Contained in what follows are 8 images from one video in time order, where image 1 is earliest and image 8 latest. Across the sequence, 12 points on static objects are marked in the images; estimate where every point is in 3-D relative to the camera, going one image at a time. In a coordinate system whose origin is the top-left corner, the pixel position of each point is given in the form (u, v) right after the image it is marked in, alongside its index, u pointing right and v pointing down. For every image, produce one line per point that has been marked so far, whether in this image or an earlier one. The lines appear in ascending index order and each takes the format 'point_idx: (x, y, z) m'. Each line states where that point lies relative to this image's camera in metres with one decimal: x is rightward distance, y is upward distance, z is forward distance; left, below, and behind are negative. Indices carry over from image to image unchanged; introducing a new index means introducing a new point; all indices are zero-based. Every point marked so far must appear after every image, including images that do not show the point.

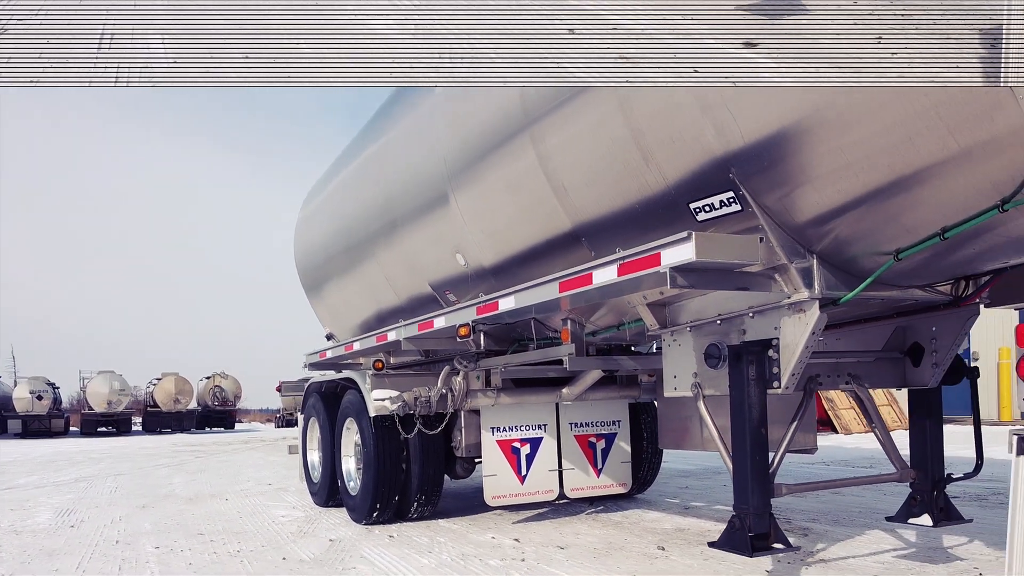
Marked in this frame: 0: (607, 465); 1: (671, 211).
0: (+0.7, -1.3, +6.7) m
1: (+0.7, +0.4, +3.9) m
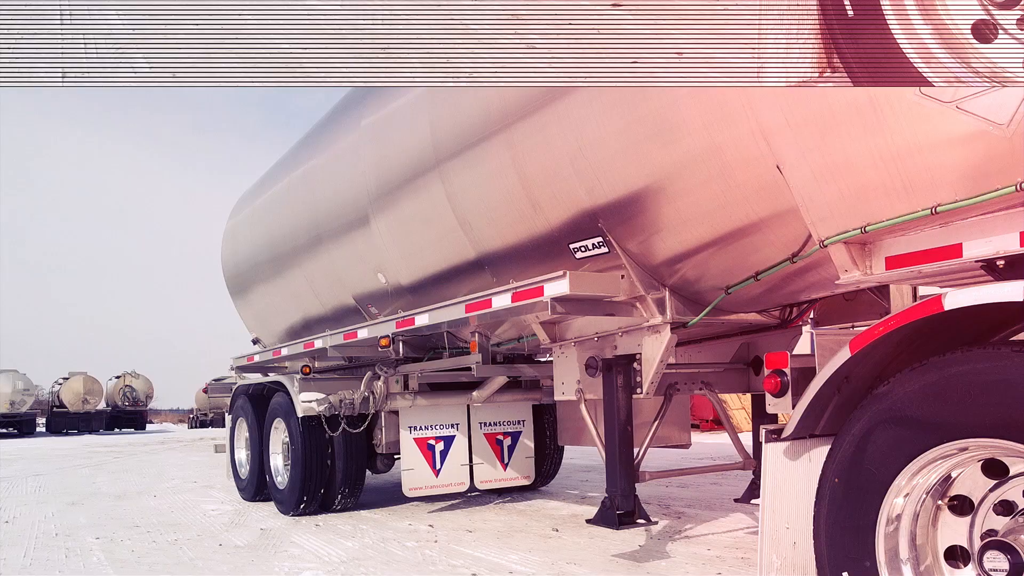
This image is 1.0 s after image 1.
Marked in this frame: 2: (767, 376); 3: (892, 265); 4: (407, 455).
0: (0.0, -1.4, +7.5) m
1: (+0.2, +0.2, +4.7) m
2: (+0.8, -0.3, +3.0) m
3: (+1.3, +0.1, +3.0) m
4: (-0.8, -1.3, +7.1) m
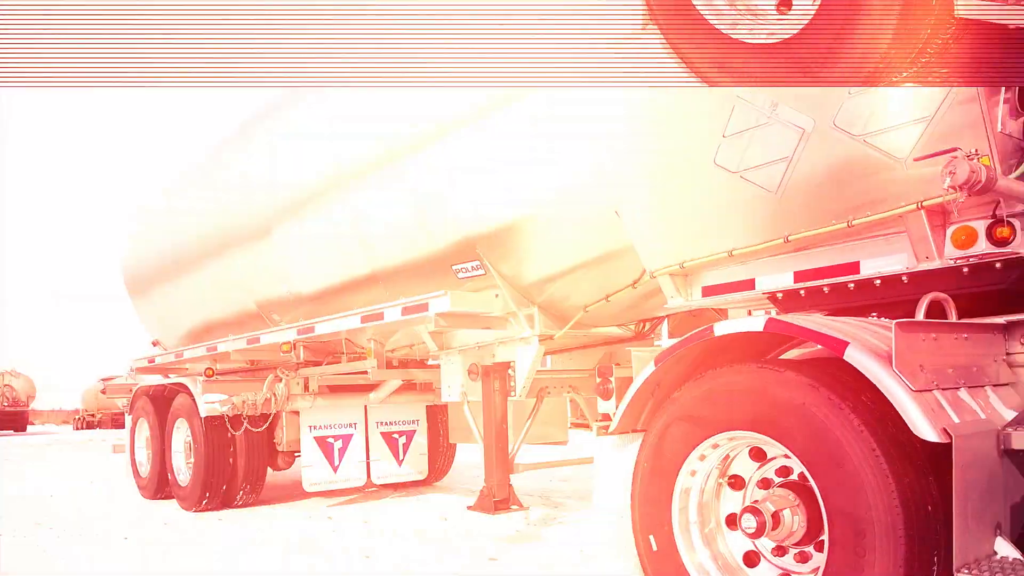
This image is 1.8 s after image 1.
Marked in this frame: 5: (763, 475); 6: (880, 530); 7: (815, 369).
0: (-0.9, -1.5, +8.1) m
1: (-0.4, +0.2, +5.4) m
2: (+0.3, -0.4, +3.8) m
3: (+0.8, 0.0, +3.7) m
4: (-1.7, -1.4, +7.6) m
5: (+0.8, -0.6, +2.9) m
6: (+1.0, -0.6, +2.4) m
7: (+0.9, -0.3, +2.7) m
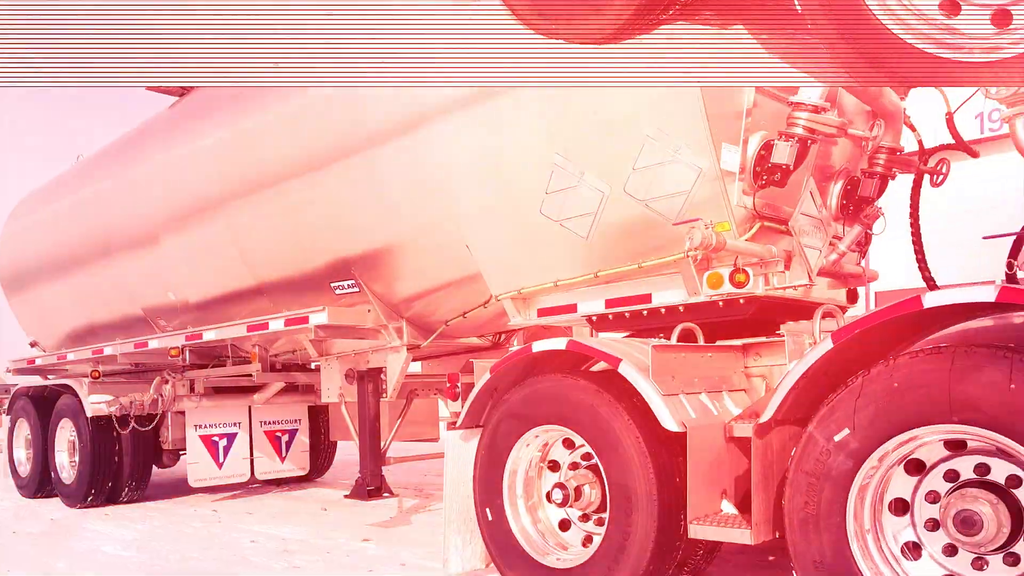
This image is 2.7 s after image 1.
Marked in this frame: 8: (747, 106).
0: (-2.2, -1.6, +8.7) m
1: (-1.3, +0.1, +6.1) m
2: (-0.3, -0.5, +4.6) m
3: (+0.1, -0.1, +4.6) m
4: (-2.9, -1.5, +8.2) m
5: (+0.3, -0.7, +3.8) m
6: (+0.5, -0.8, +3.3) m
7: (+0.4, -0.4, +3.6) m
8: (+0.9, +0.8, +3.7) m
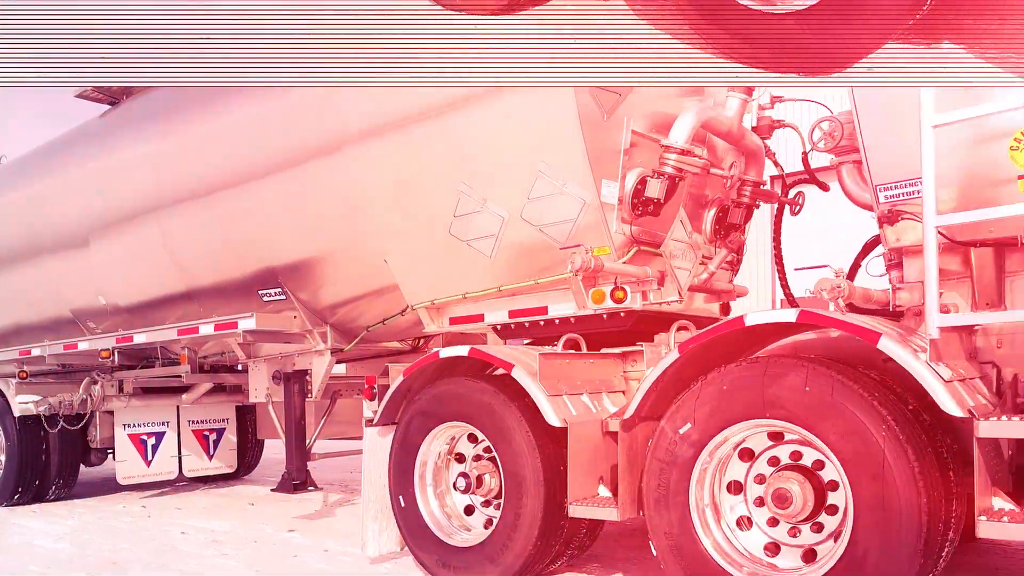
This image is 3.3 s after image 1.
0: (-3.0, -1.6, +9.1) m
1: (-1.9, 0.0, +6.5) m
2: (-0.8, -0.6, +5.1) m
3: (-0.3, -0.2, +5.1) m
4: (-3.7, -1.5, +8.4) m
5: (-0.2, -0.8, +4.4) m
6: (+0.1, -0.8, +3.9) m
7: (-0.1, -0.4, +4.2) m
8: (+0.5, +0.7, +4.3) m
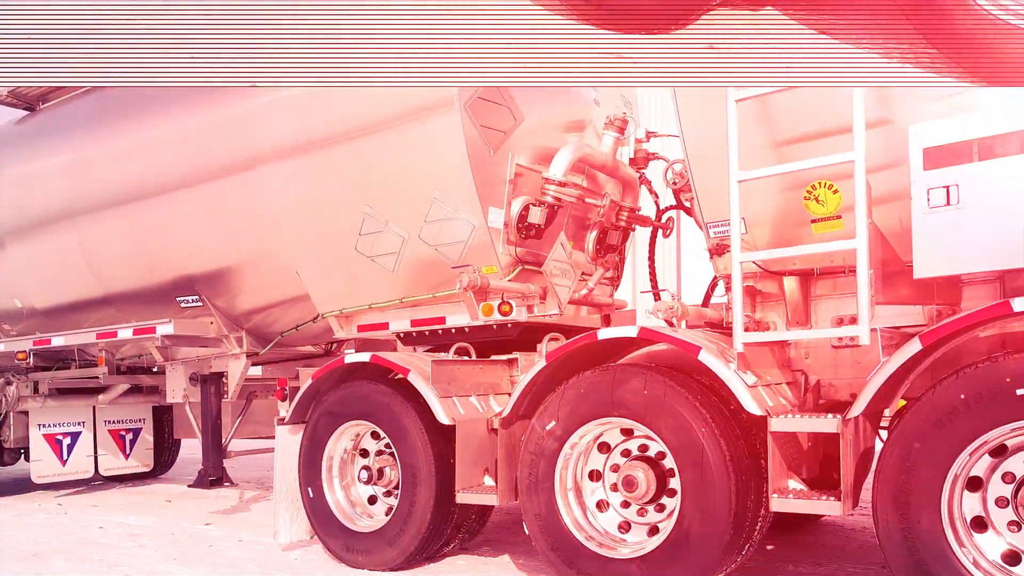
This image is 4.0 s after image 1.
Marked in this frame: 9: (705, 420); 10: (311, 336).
0: (-3.9, -1.7, +9.3) m
1: (-2.6, 0.0, +6.8) m
2: (-1.4, -0.6, +5.5) m
3: (-1.0, -0.3, +5.6) m
4: (-4.6, -1.5, +8.6) m
5: (-0.7, -0.9, +4.9) m
6: (-0.4, -0.9, +4.4) m
7: (-0.6, -0.5, +4.7) m
8: (0.0, +0.6, +4.8) m
9: (+0.7, -0.5, +3.4) m
10: (-1.5, -0.4, +6.6) m
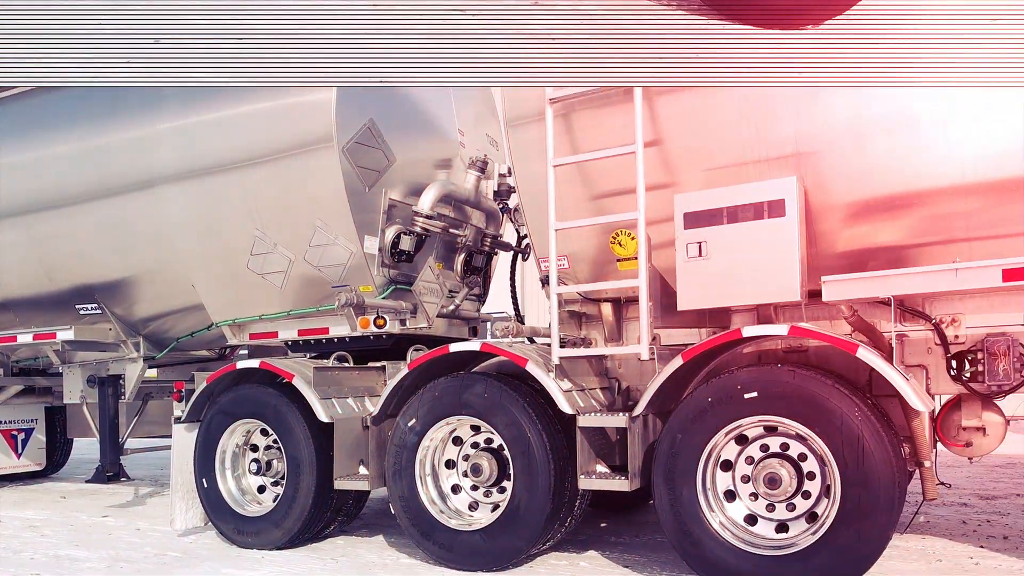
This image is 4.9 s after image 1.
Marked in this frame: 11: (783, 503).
0: (-5.2, -1.7, +9.6) m
1: (-3.6, -0.1, +7.3) m
2: (-2.3, -0.7, +6.1) m
3: (-1.8, -0.4, +6.3) m
4: (-5.7, -1.6, +8.9) m
5: (-1.5, -1.0, +5.6) m
6: (-1.2, -1.0, +5.2) m
7: (-1.4, -0.6, +5.4) m
8: (-0.8, +0.5, +5.6) m
9: (+0.1, -0.6, +4.3) m
10: (-2.4, -0.4, +7.2) m
11: (+1.1, -0.9, +3.7) m
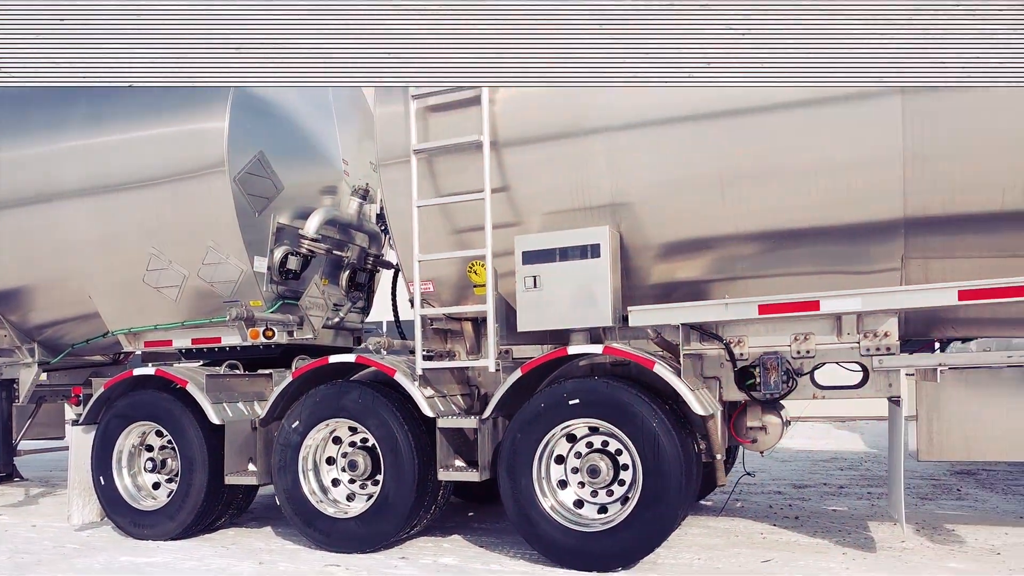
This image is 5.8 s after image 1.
0: (-6.5, -1.8, +9.7) m
1: (-4.6, -0.2, +7.6) m
2: (-3.2, -0.8, +6.6) m
3: (-2.7, -0.4, +6.8) m
4: (-7.0, -1.6, +8.9) m
5: (-2.4, -1.1, +6.1) m
6: (-2.0, -1.1, +5.7) m
7: (-2.2, -0.7, +5.9) m
8: (-1.6, +0.4, +6.2) m
9: (-0.6, -0.7, +5.0) m
10: (-3.5, -0.5, +7.6) m
11: (+0.5, -1.0, +4.5) m
